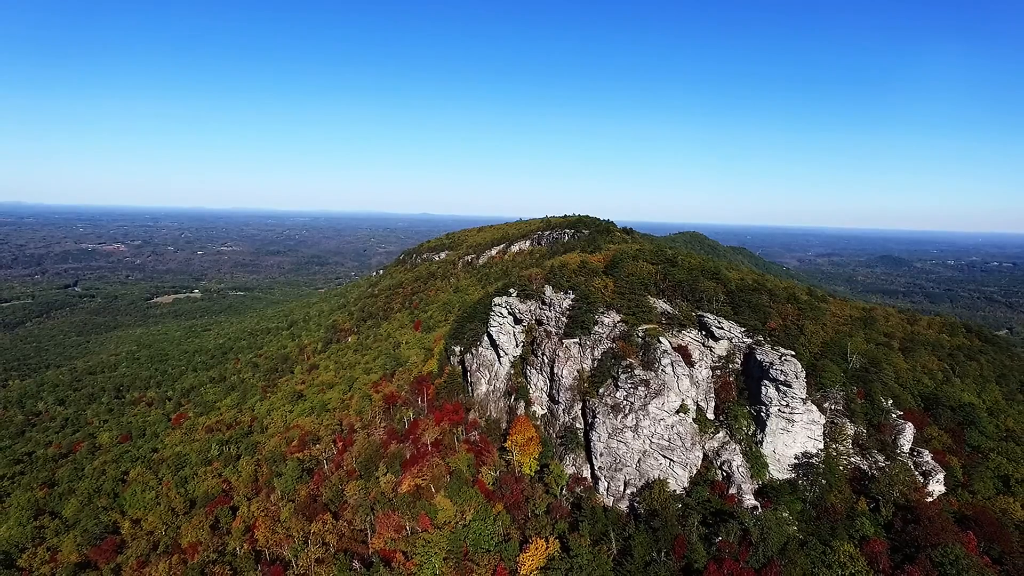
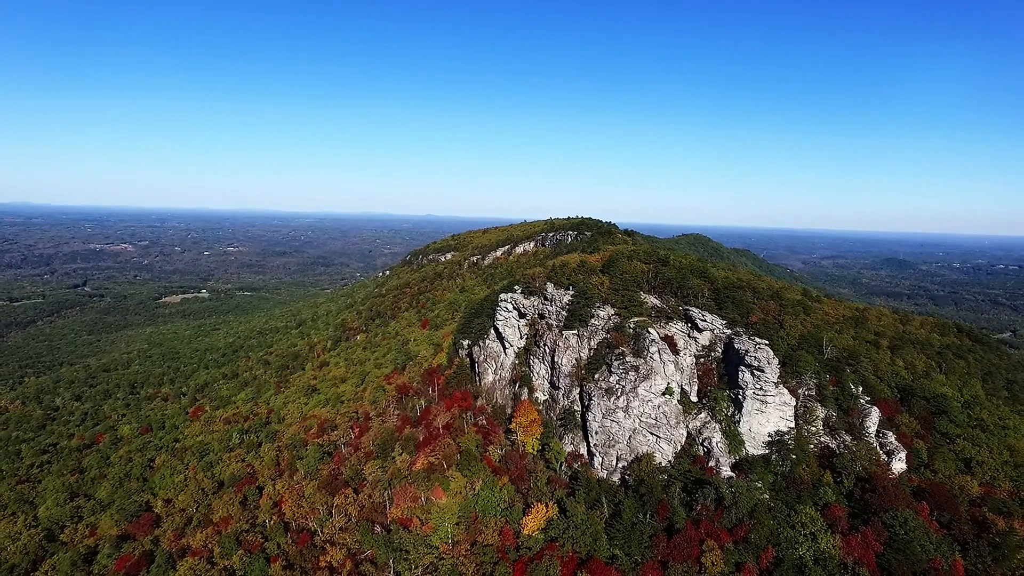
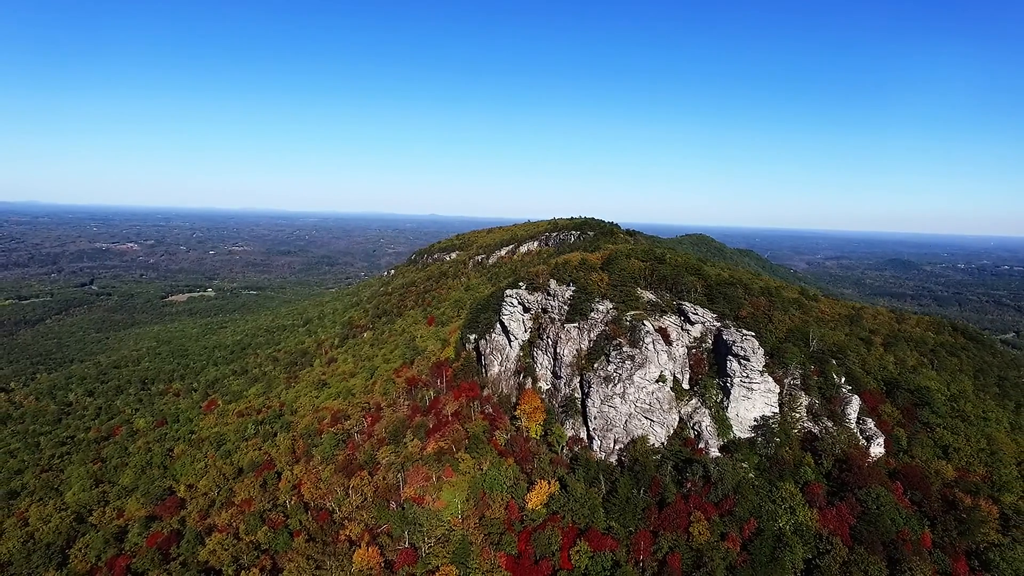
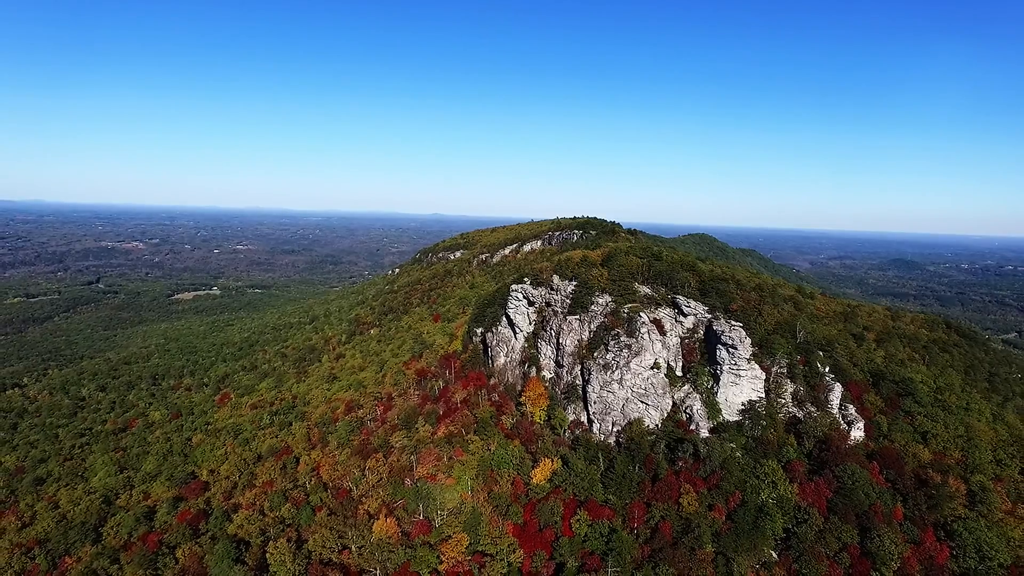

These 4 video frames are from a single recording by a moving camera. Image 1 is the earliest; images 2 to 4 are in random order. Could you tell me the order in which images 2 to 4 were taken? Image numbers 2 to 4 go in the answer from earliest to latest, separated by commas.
2, 3, 4
